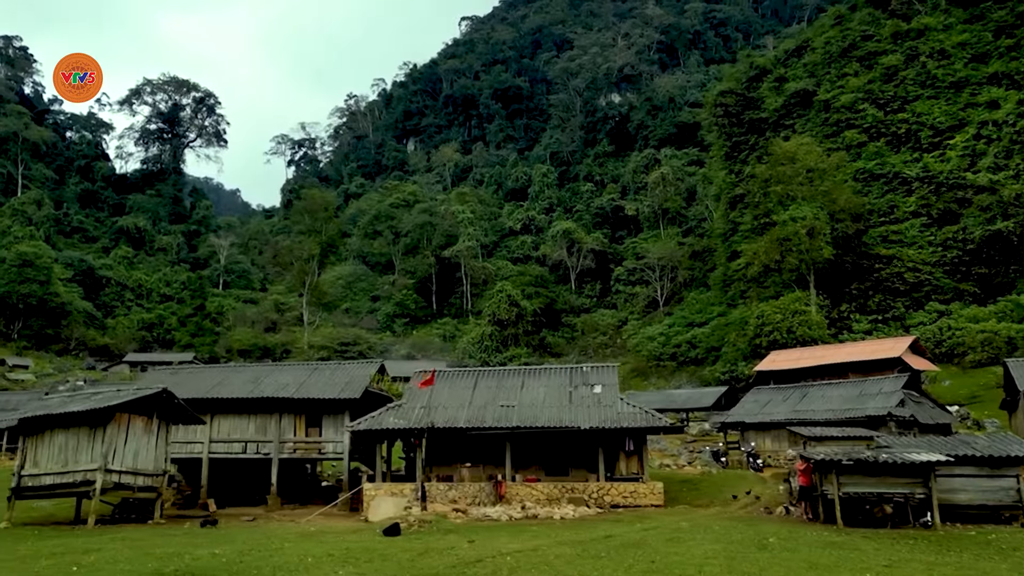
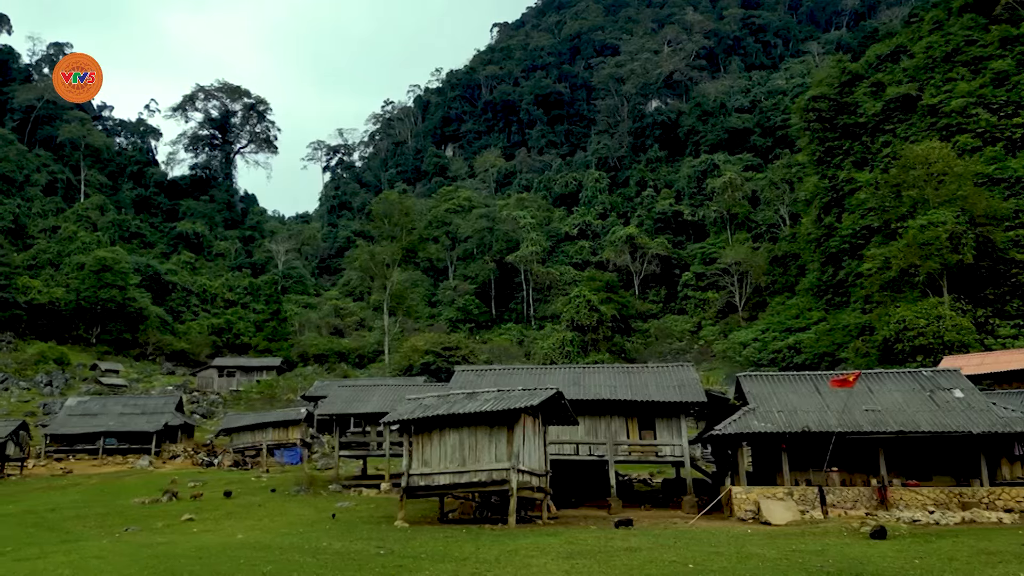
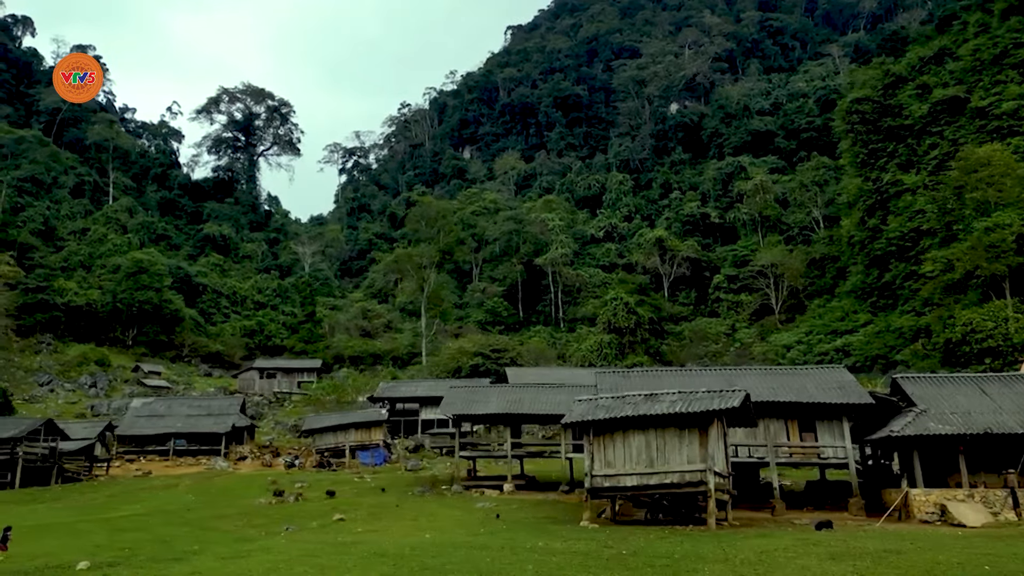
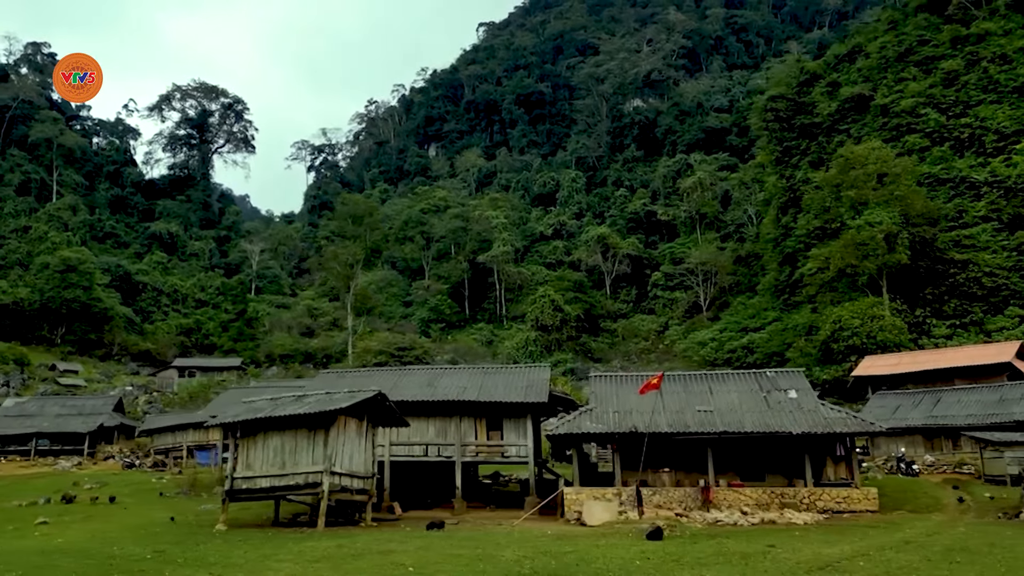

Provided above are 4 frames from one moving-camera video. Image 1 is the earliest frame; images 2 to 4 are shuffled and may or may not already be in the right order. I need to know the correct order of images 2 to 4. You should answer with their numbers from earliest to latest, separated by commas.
4, 2, 3
